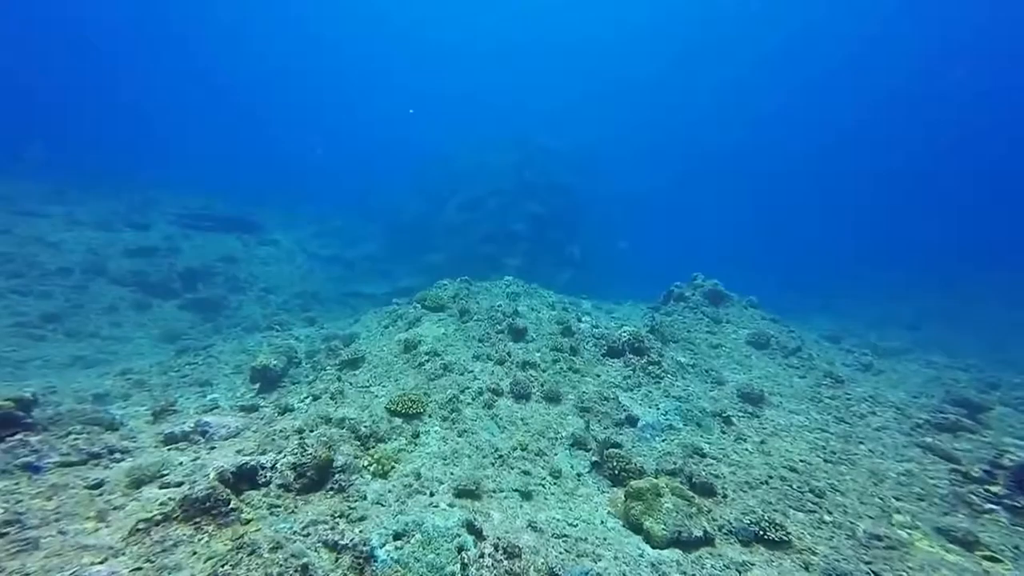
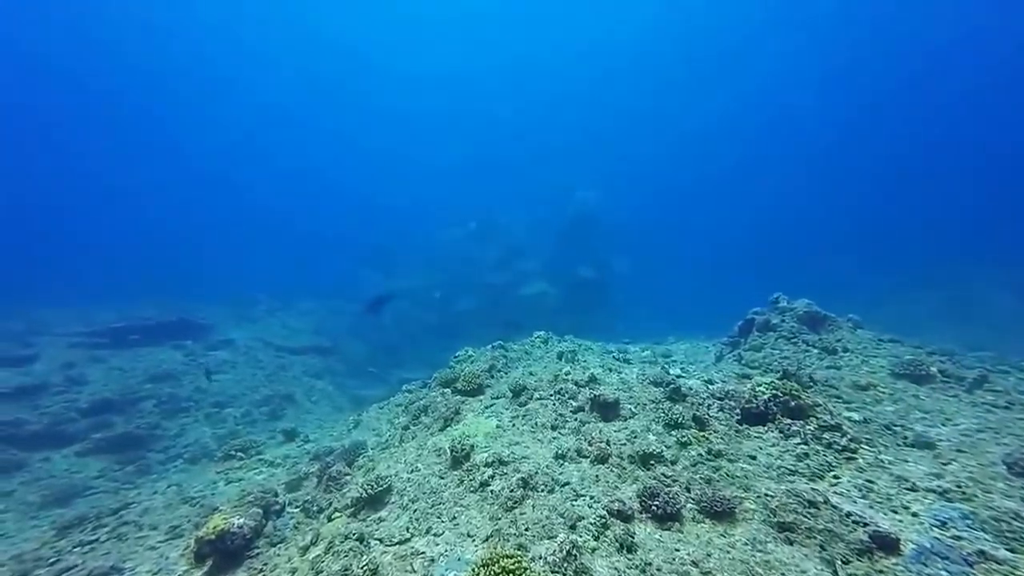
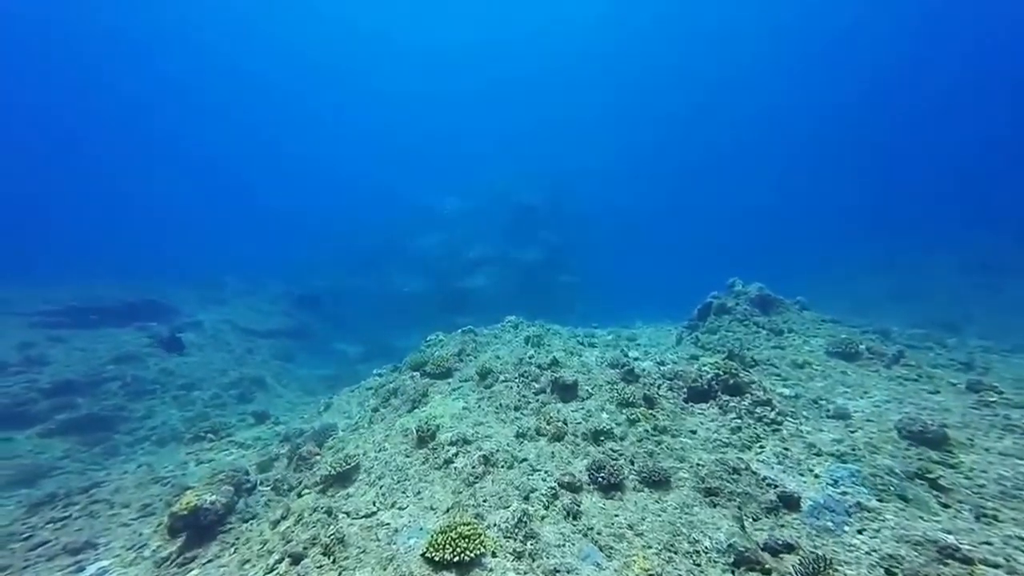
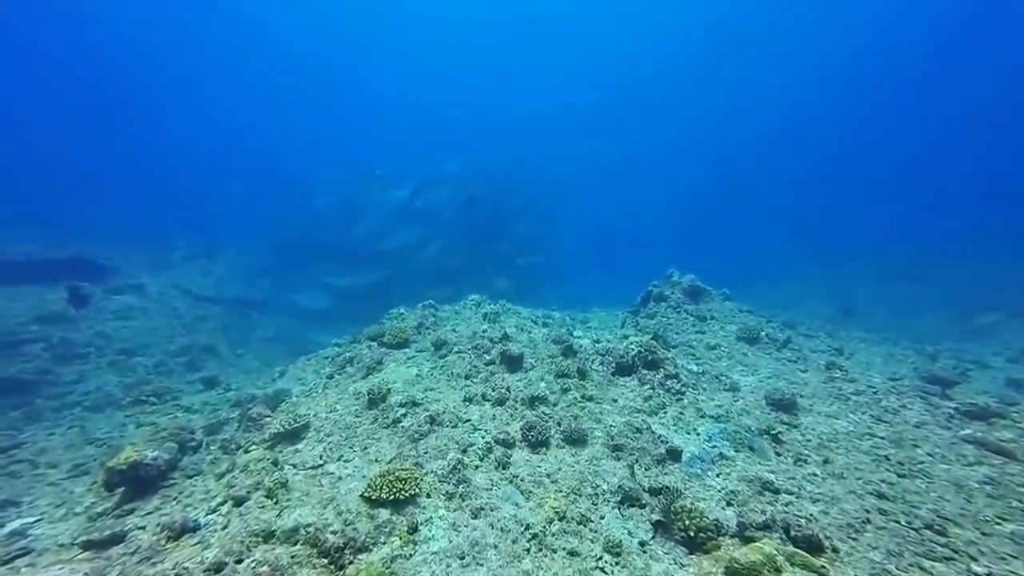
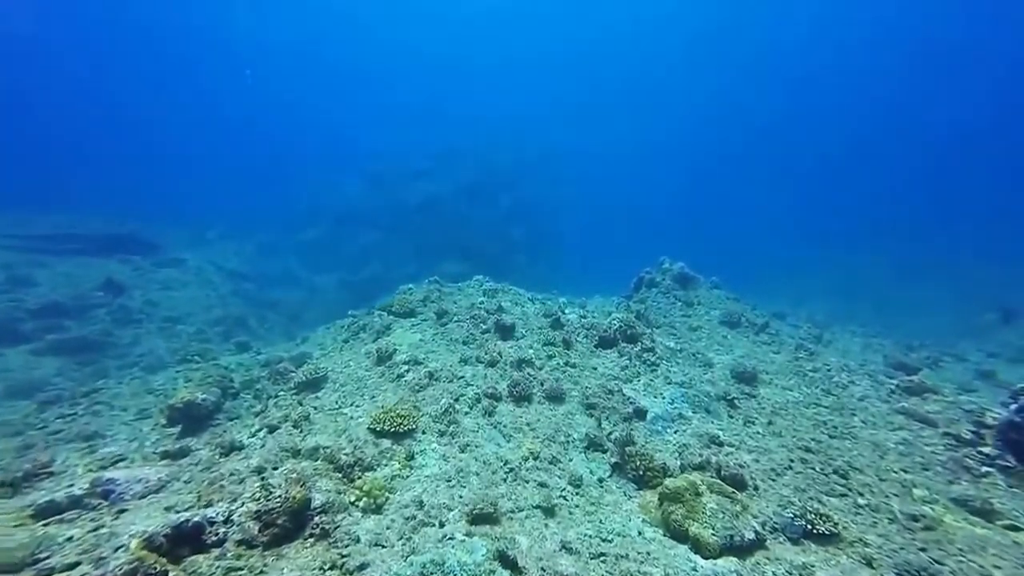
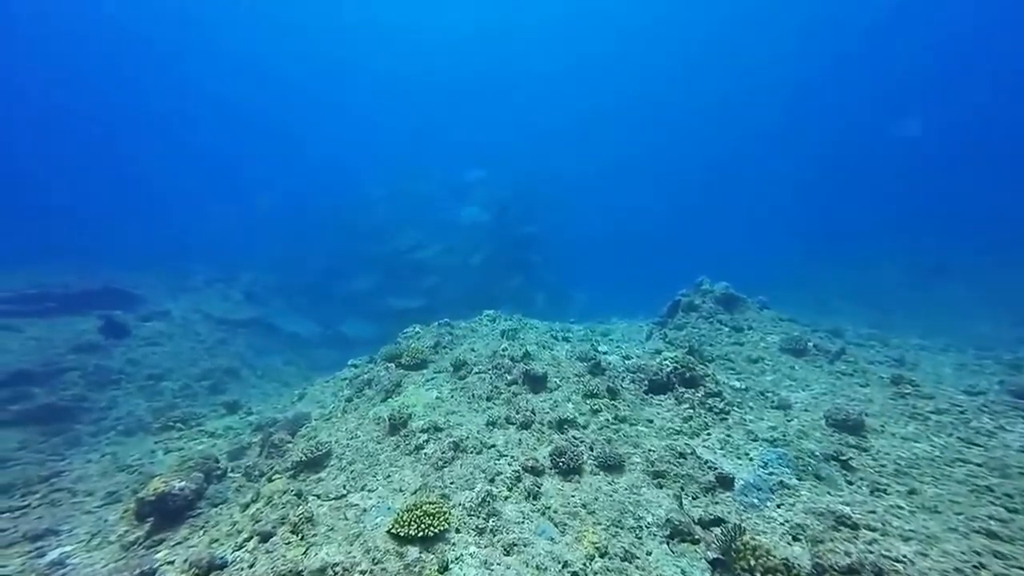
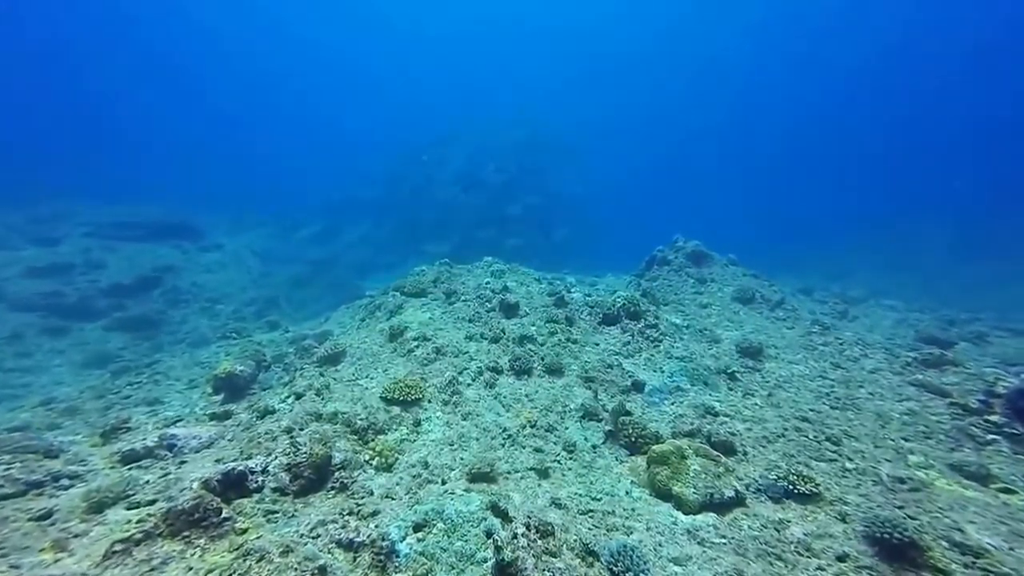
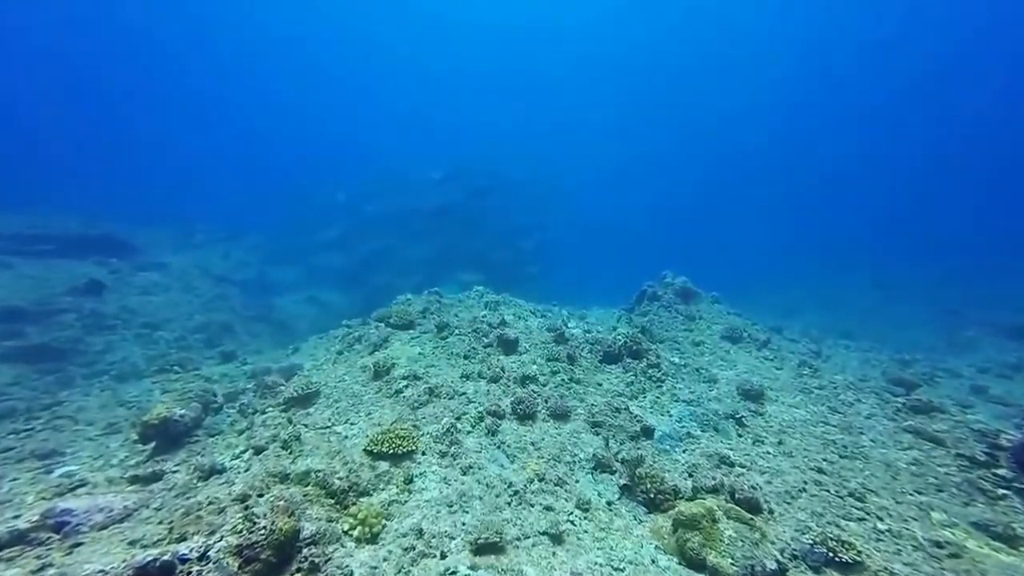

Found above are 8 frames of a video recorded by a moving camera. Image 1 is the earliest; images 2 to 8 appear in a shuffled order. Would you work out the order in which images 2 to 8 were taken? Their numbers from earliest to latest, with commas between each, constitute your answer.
7, 5, 8, 4, 6, 3, 2
